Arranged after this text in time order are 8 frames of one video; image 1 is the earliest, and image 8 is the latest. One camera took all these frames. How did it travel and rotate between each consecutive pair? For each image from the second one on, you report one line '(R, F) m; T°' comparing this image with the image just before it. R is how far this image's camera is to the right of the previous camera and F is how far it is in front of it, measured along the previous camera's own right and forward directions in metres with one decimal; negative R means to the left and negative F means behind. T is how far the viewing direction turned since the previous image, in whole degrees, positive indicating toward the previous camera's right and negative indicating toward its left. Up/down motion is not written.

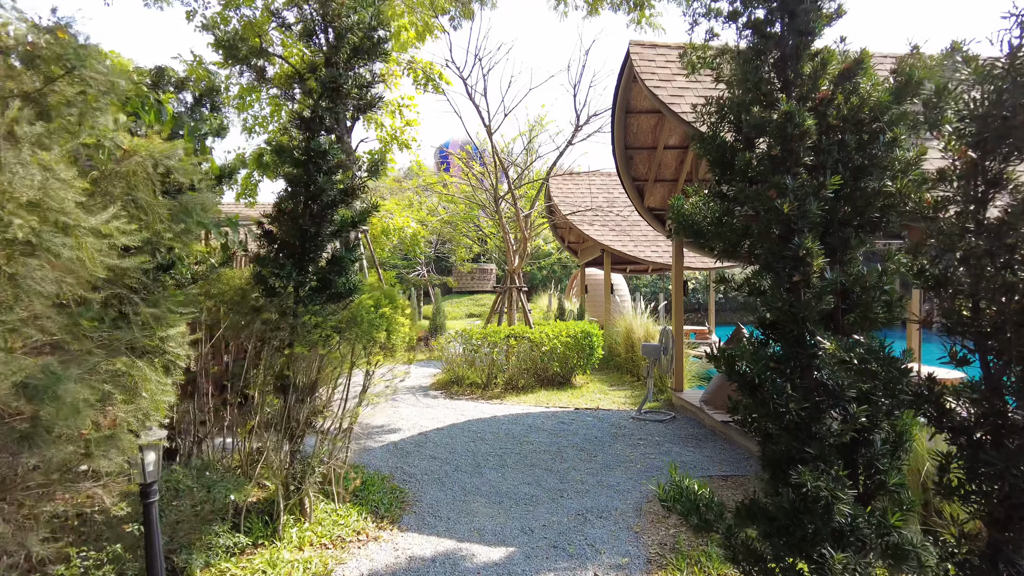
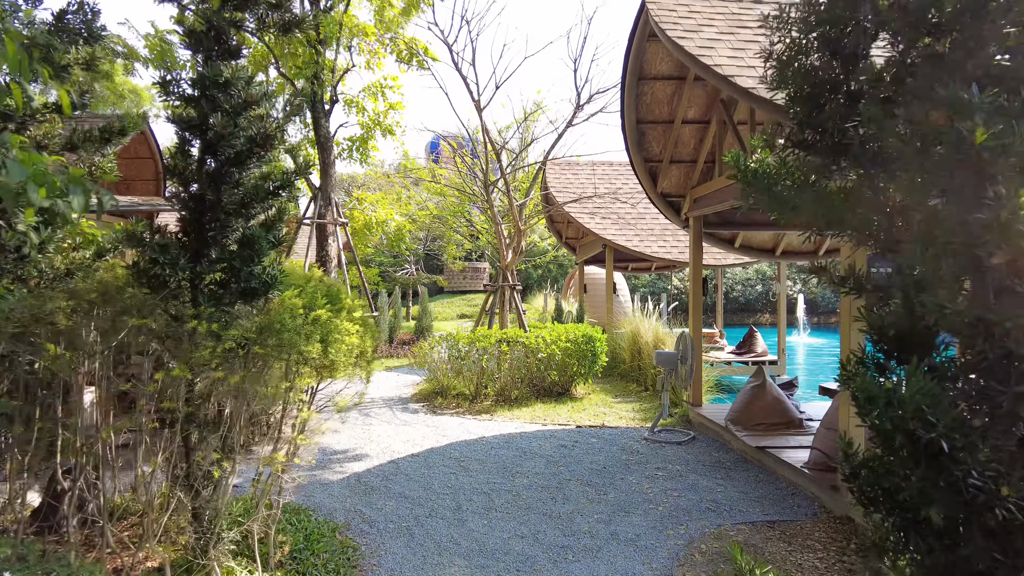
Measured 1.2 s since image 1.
(0.0, +1.1) m; 0°
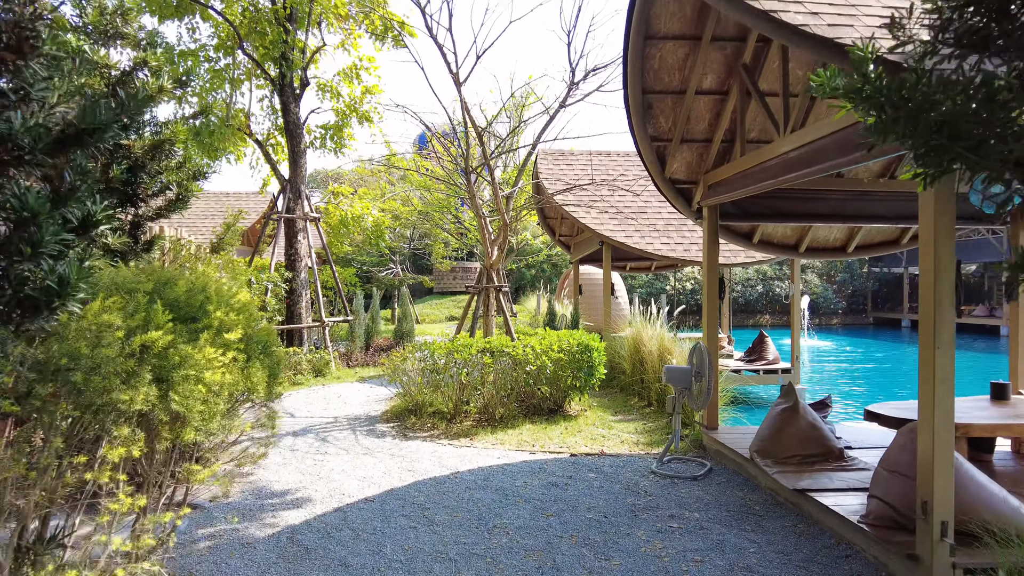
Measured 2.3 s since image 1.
(+0.1, +1.0) m; 0°
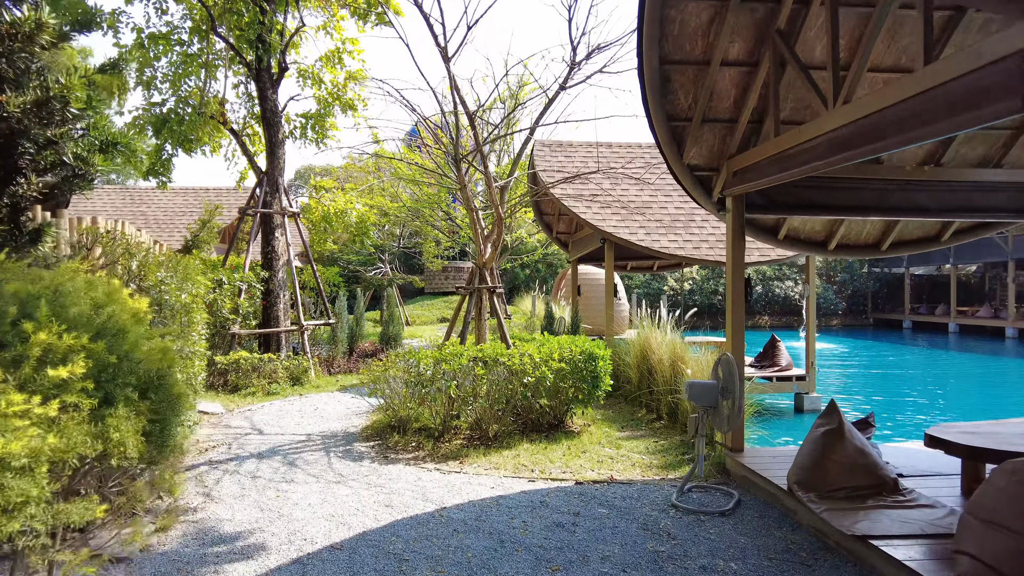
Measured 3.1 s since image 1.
(0.0, +0.7) m; +1°
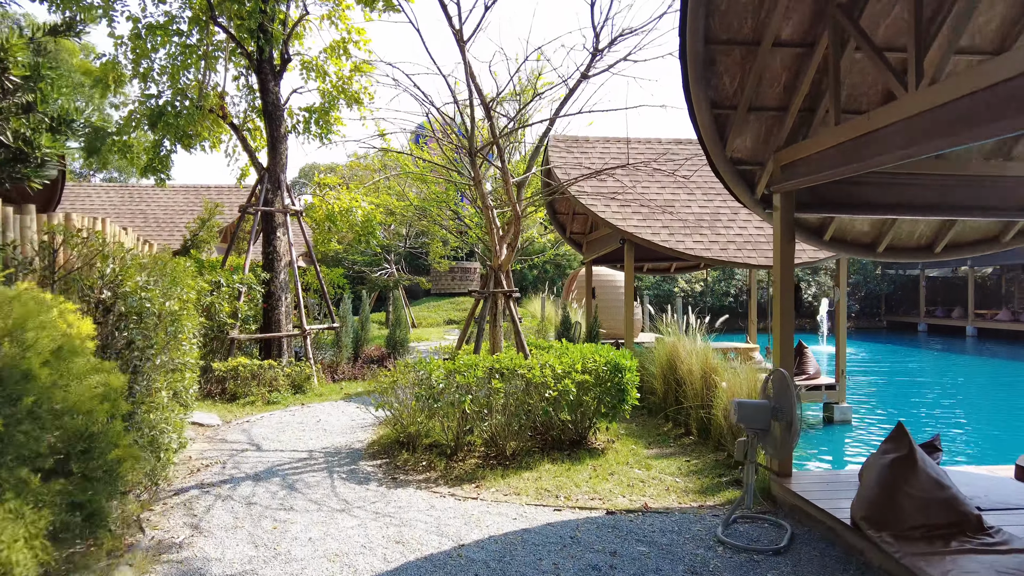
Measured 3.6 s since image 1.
(-0.1, +0.5) m; 0°
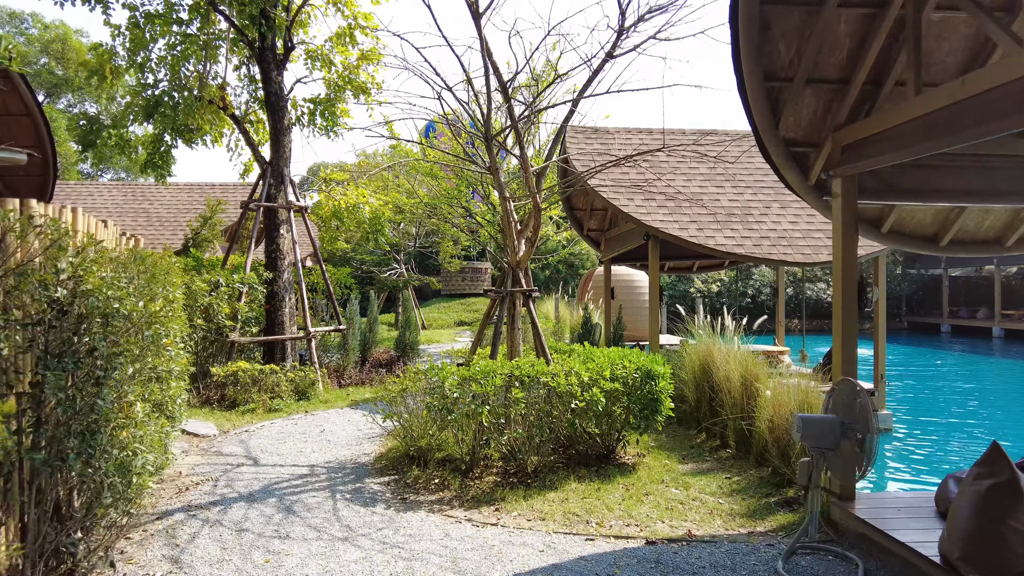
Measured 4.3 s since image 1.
(-0.1, +0.5) m; -1°
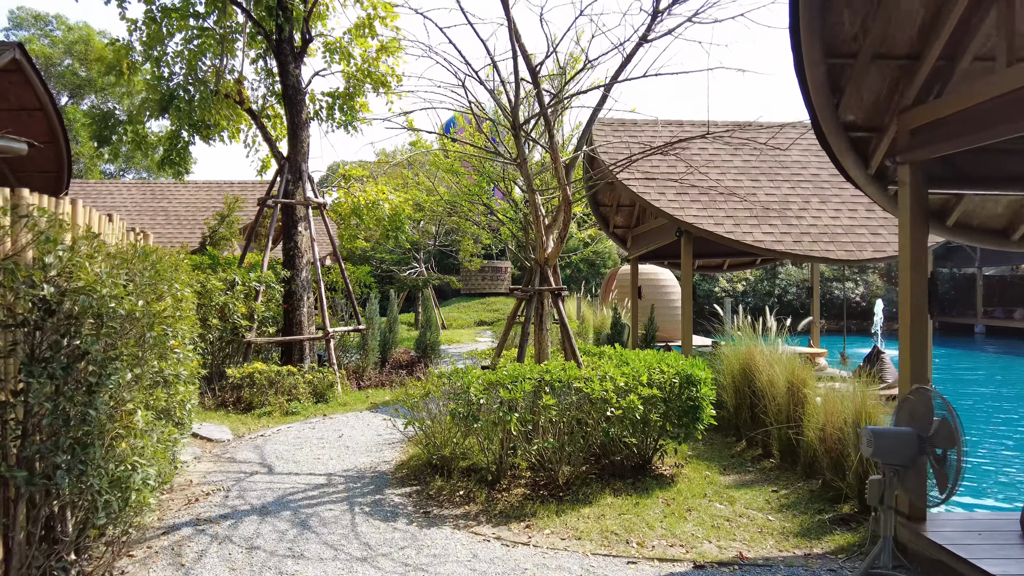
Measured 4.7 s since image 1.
(-0.1, +0.3) m; -2°
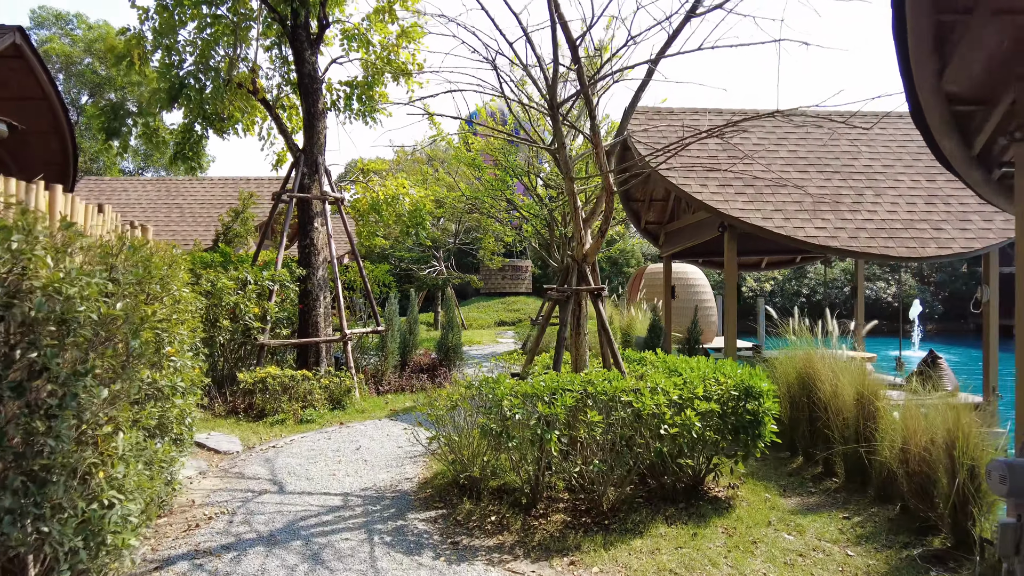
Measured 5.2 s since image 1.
(-0.1, +0.5) m; -1°
